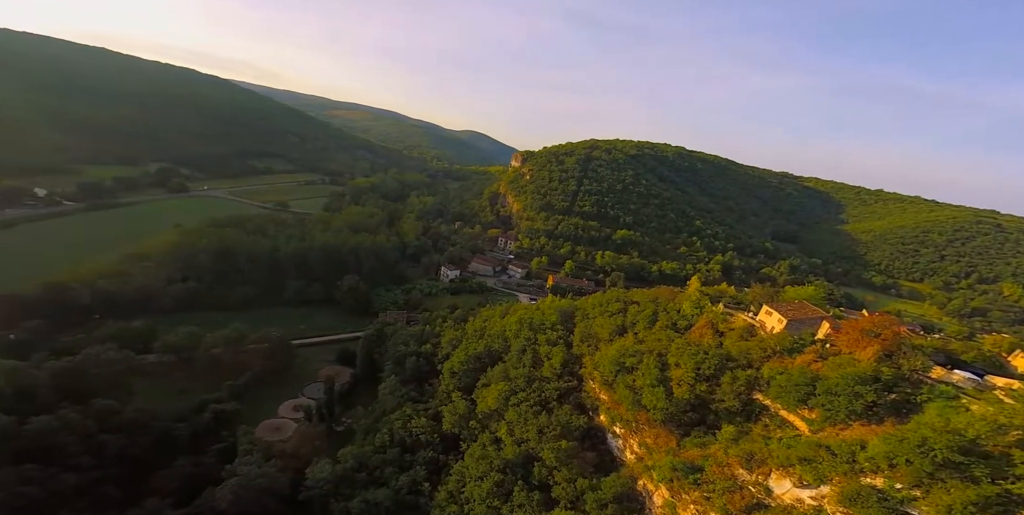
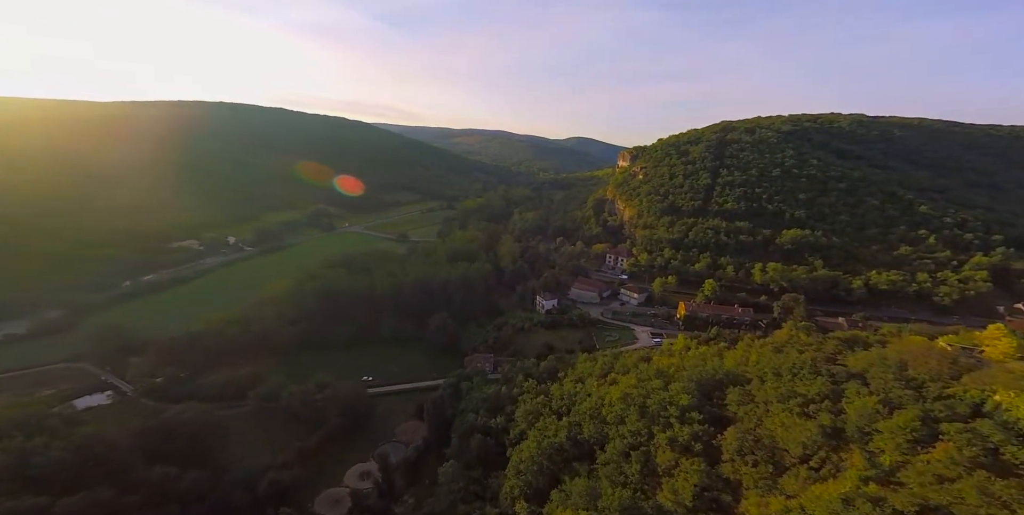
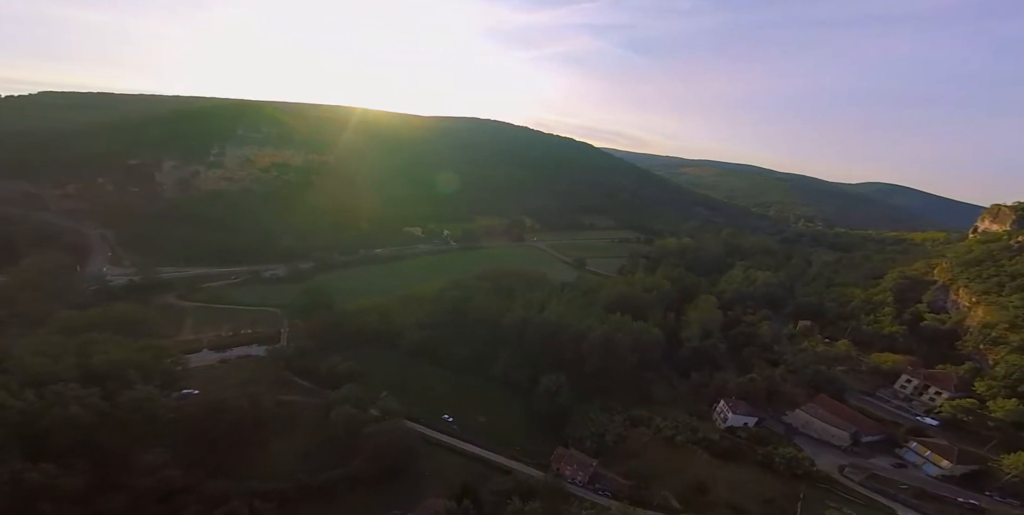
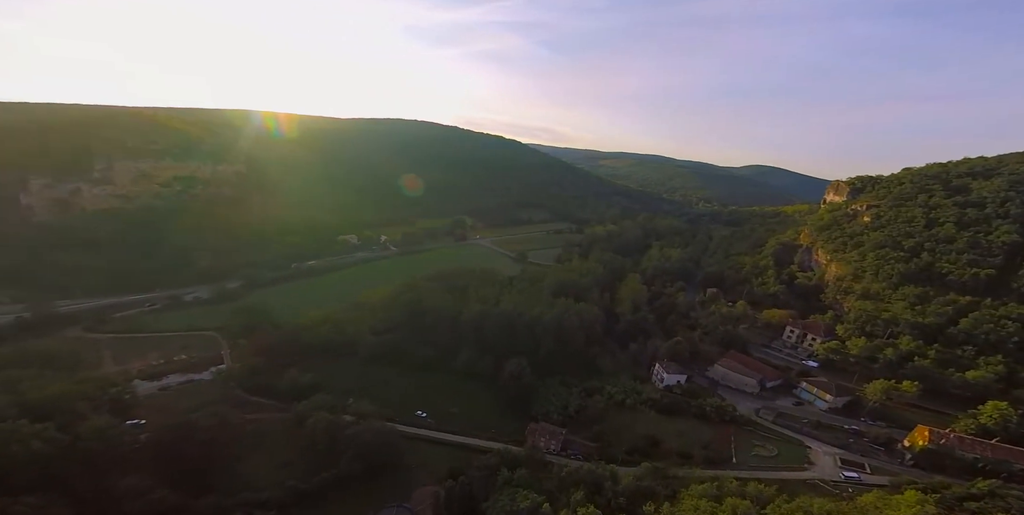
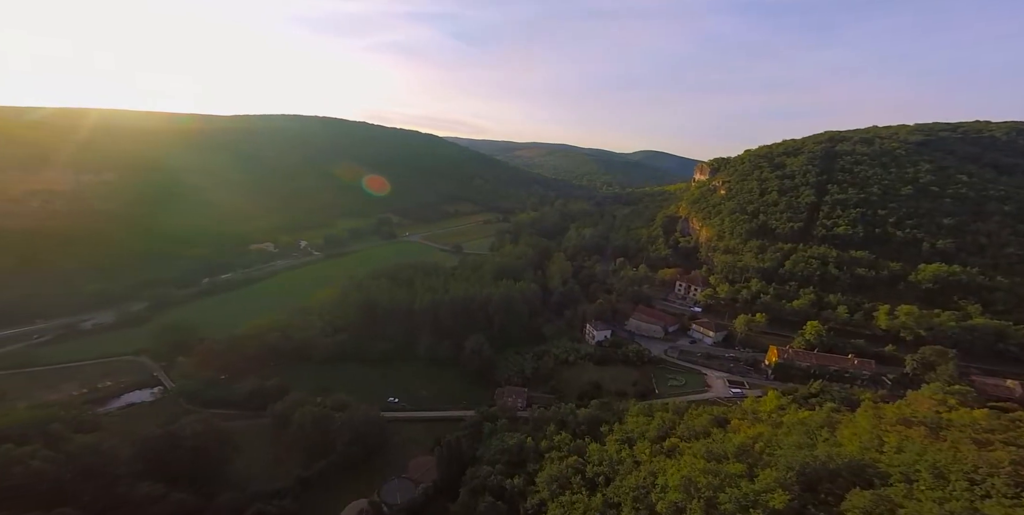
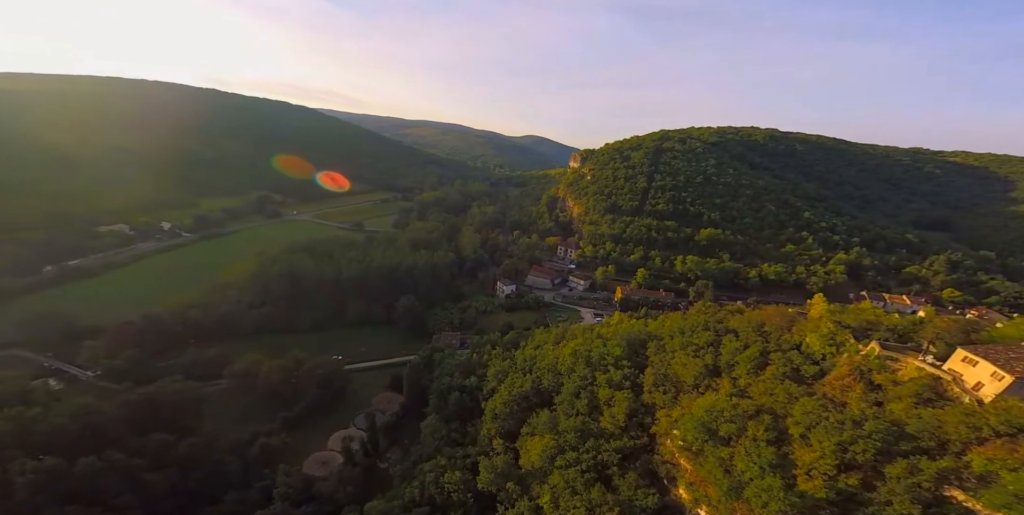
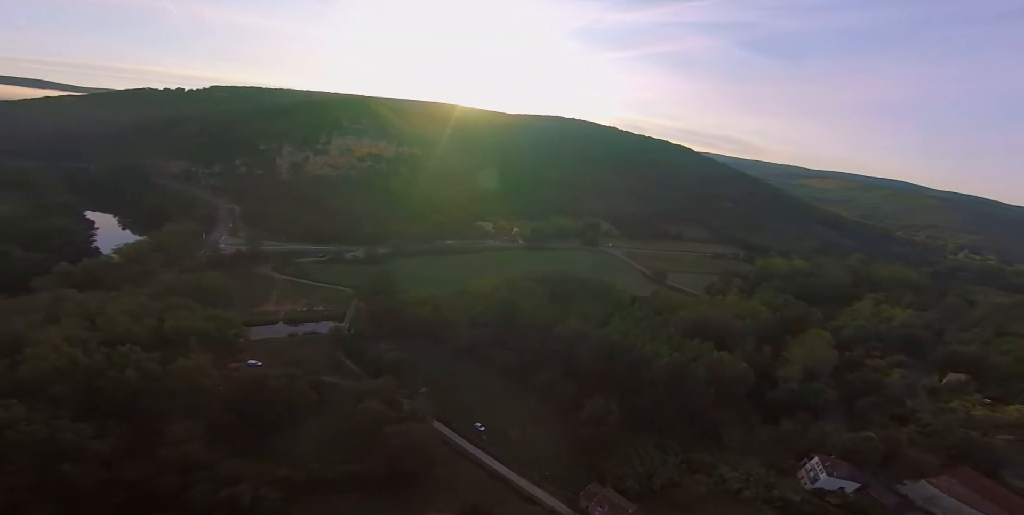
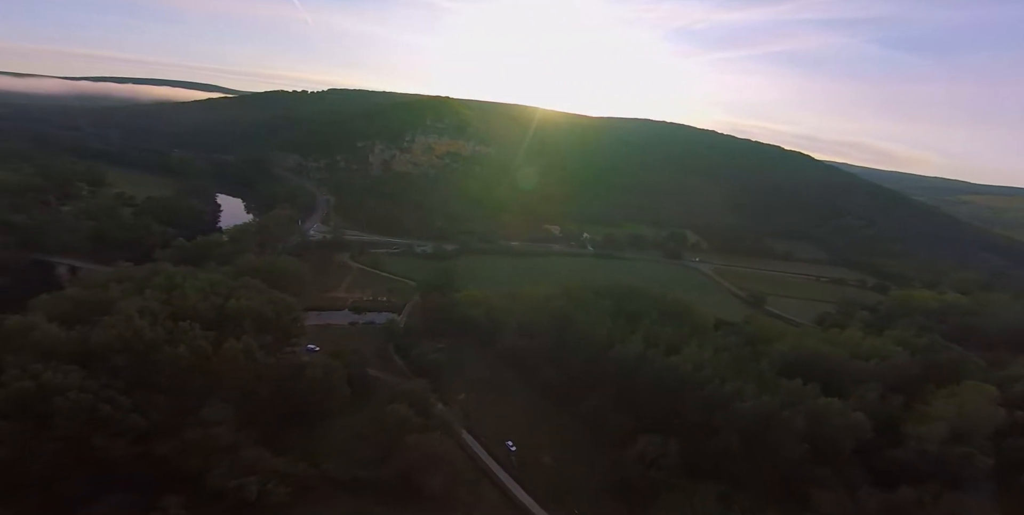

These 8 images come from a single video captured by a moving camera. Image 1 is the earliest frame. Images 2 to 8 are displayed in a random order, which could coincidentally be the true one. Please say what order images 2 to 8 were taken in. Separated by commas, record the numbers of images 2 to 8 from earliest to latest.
6, 2, 5, 4, 3, 7, 8
